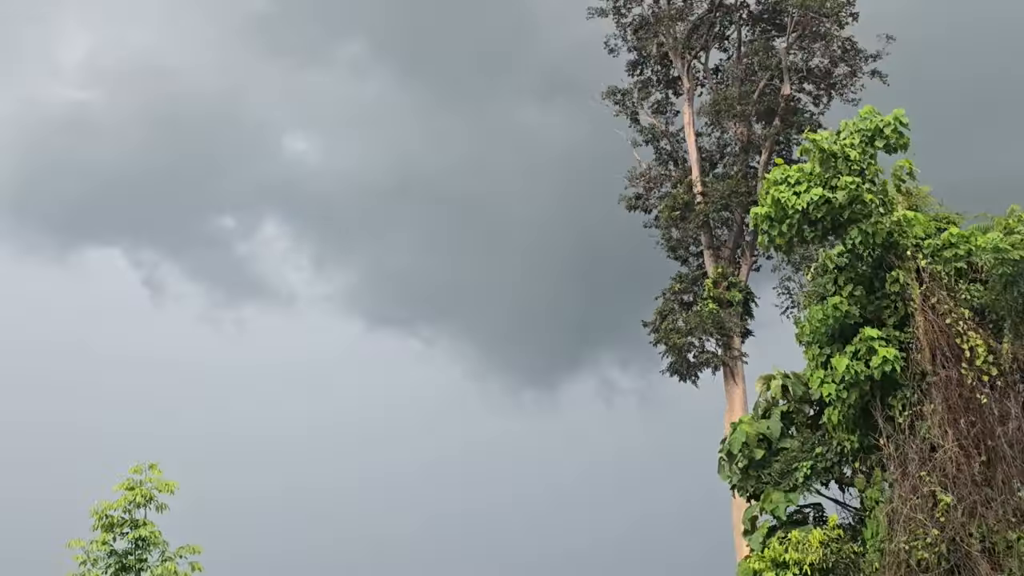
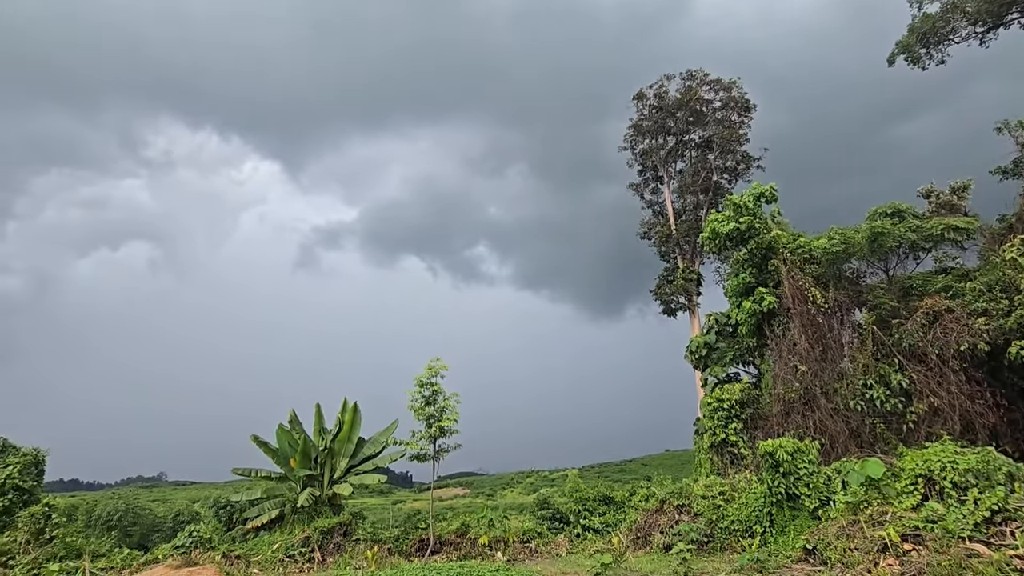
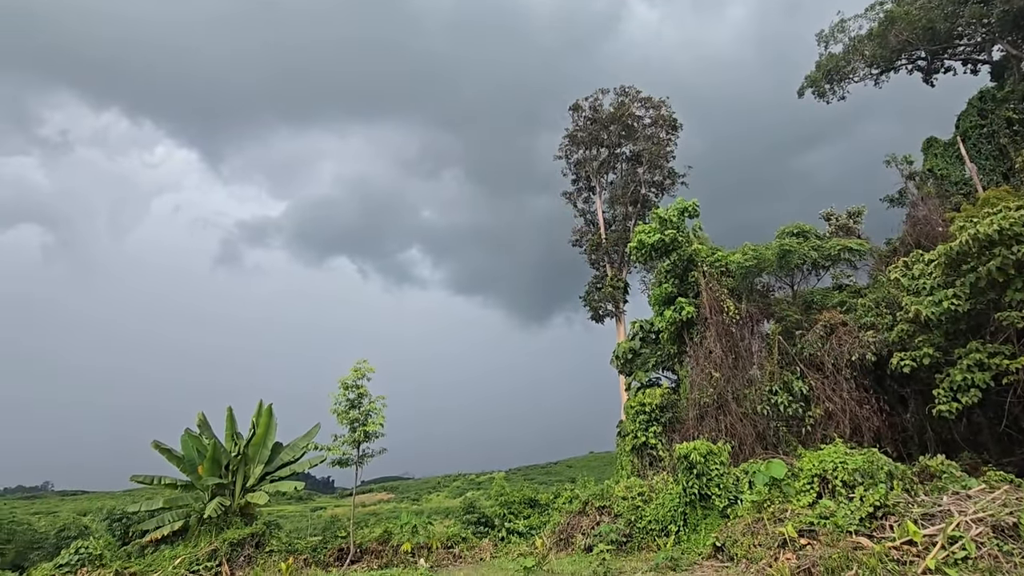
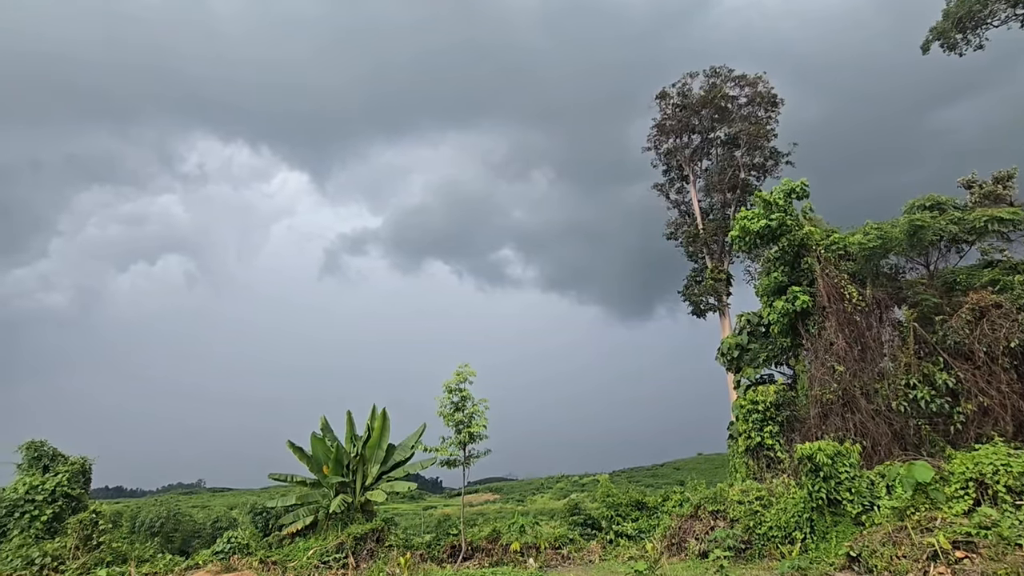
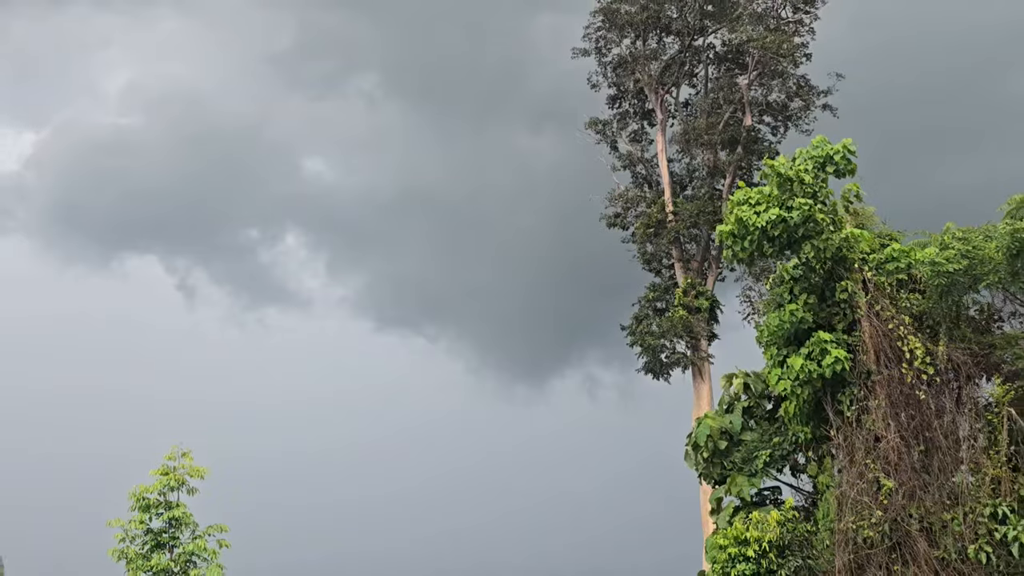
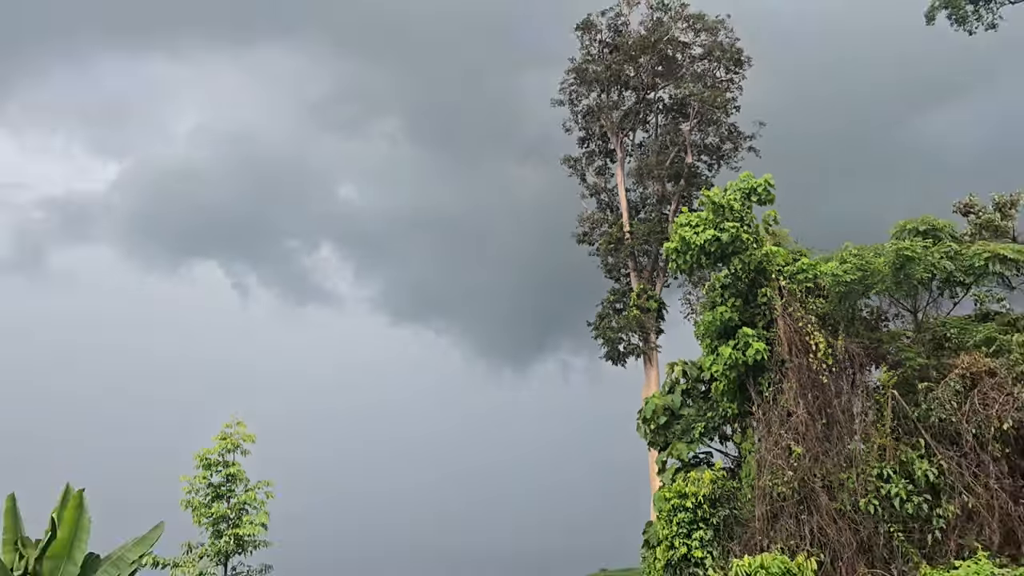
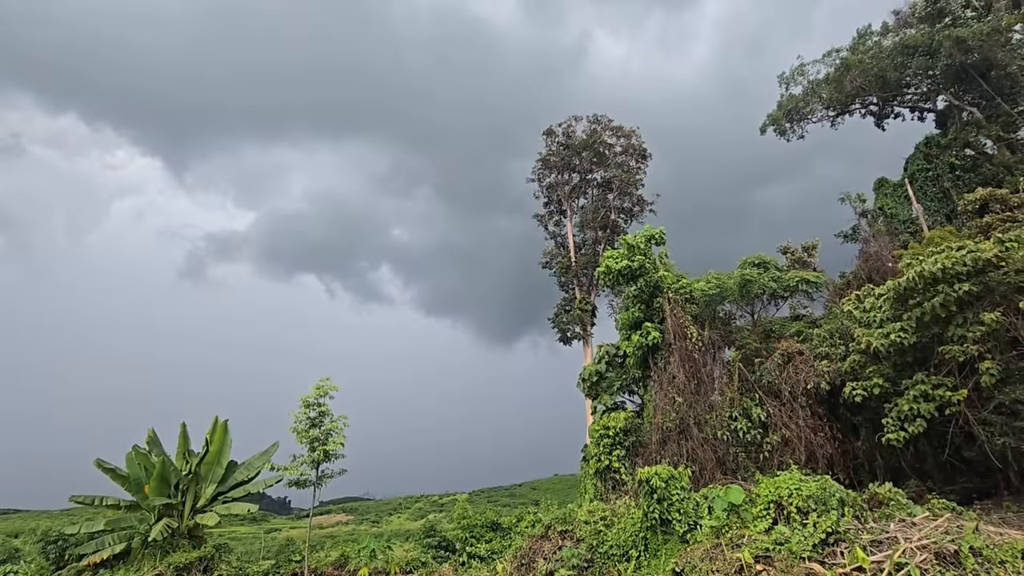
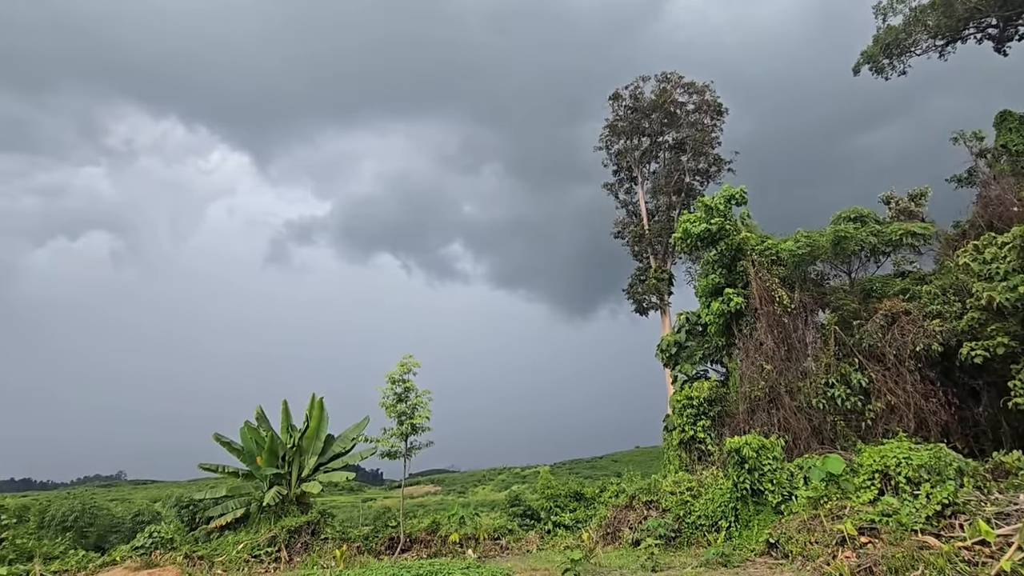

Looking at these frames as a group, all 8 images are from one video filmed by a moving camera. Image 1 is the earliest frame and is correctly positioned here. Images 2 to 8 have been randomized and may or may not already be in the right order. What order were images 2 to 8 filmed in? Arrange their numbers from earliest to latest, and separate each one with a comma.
5, 6, 7, 3, 8, 2, 4
